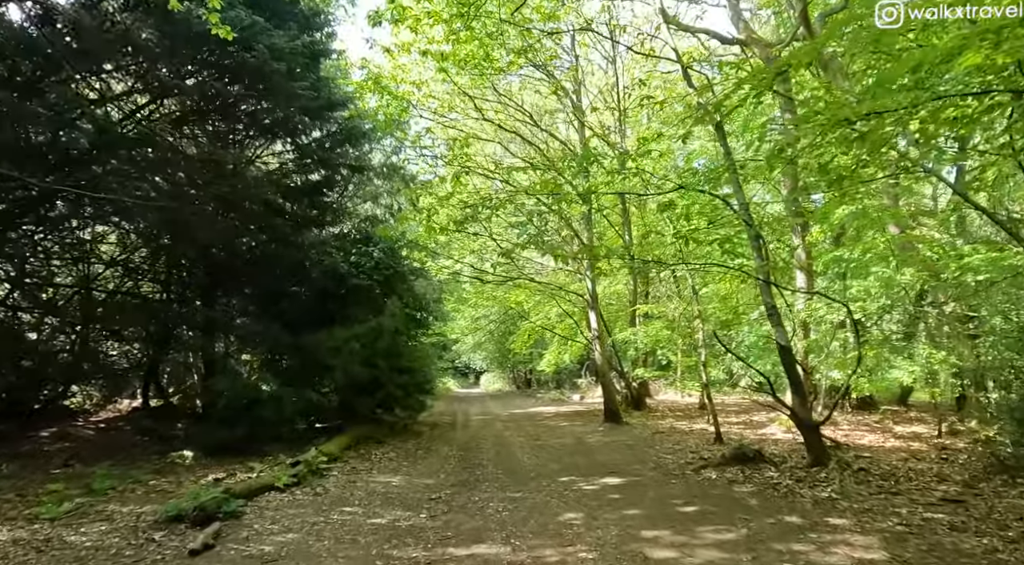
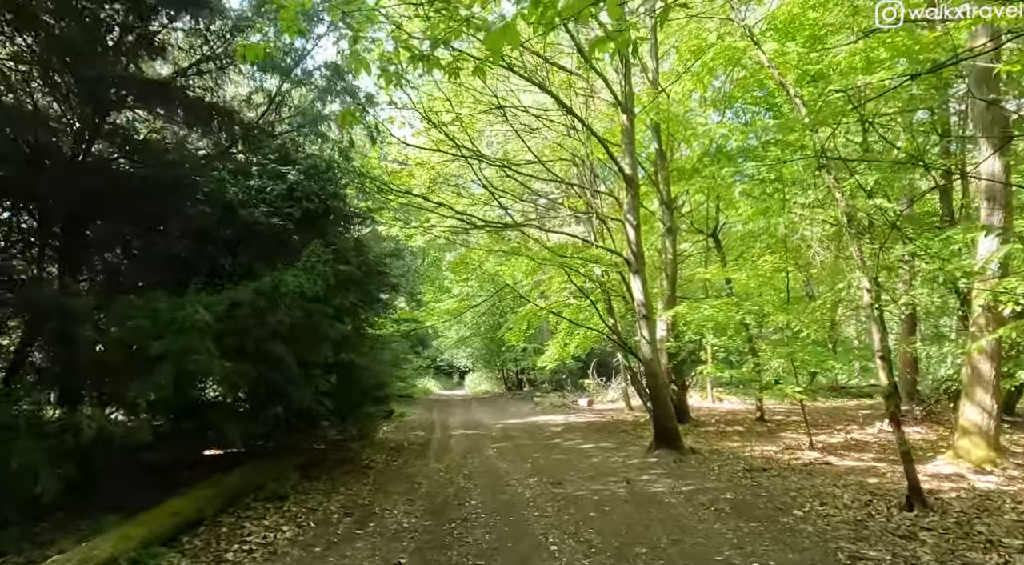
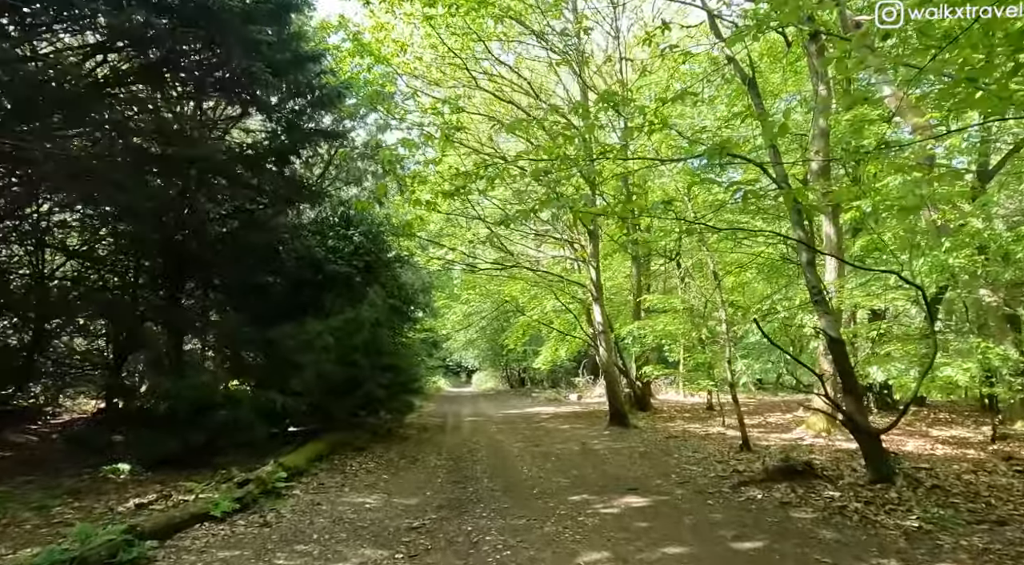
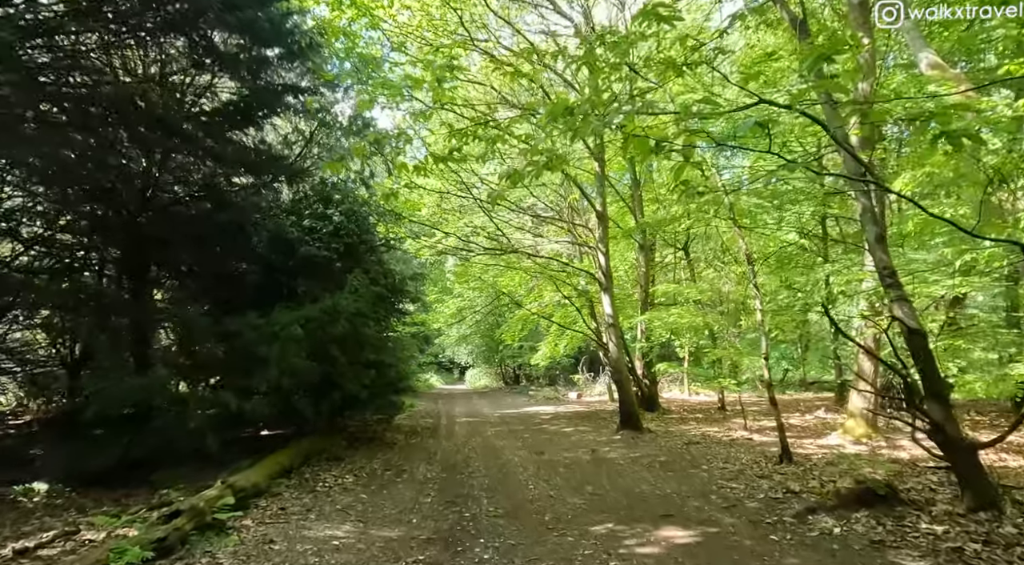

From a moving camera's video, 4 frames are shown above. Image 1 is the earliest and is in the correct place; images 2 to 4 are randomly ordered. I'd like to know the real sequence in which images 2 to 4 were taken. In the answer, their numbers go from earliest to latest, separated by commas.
3, 4, 2
